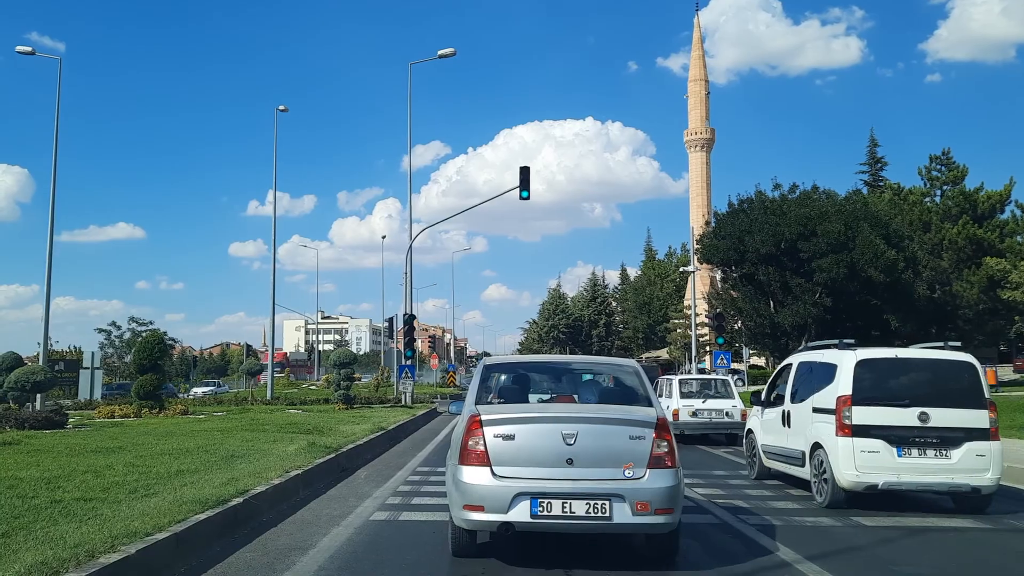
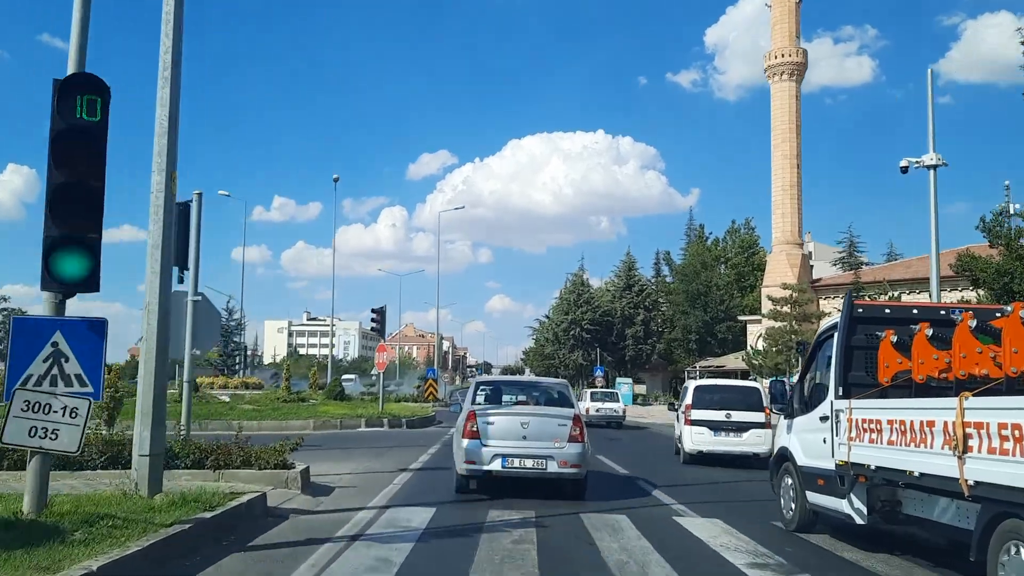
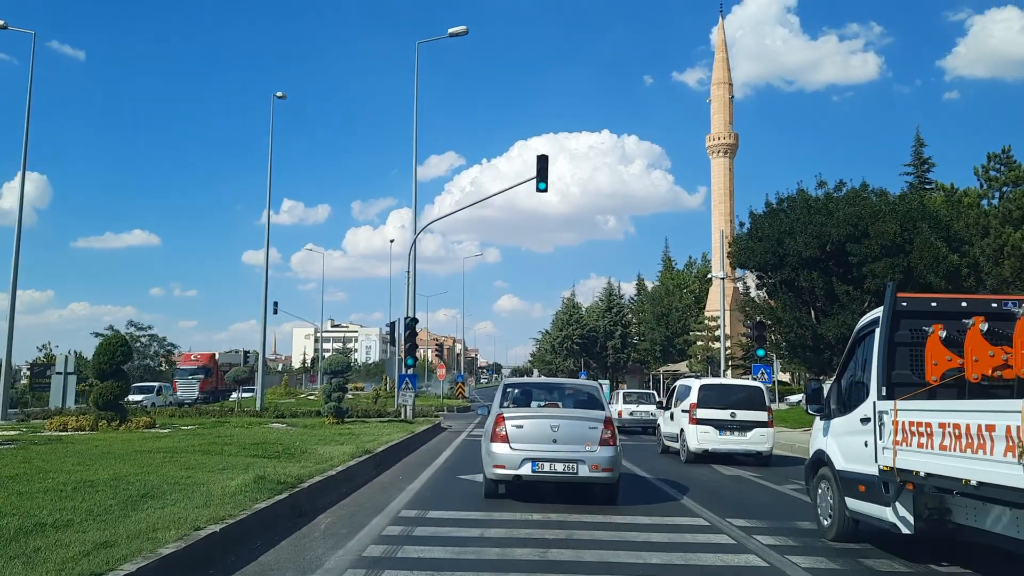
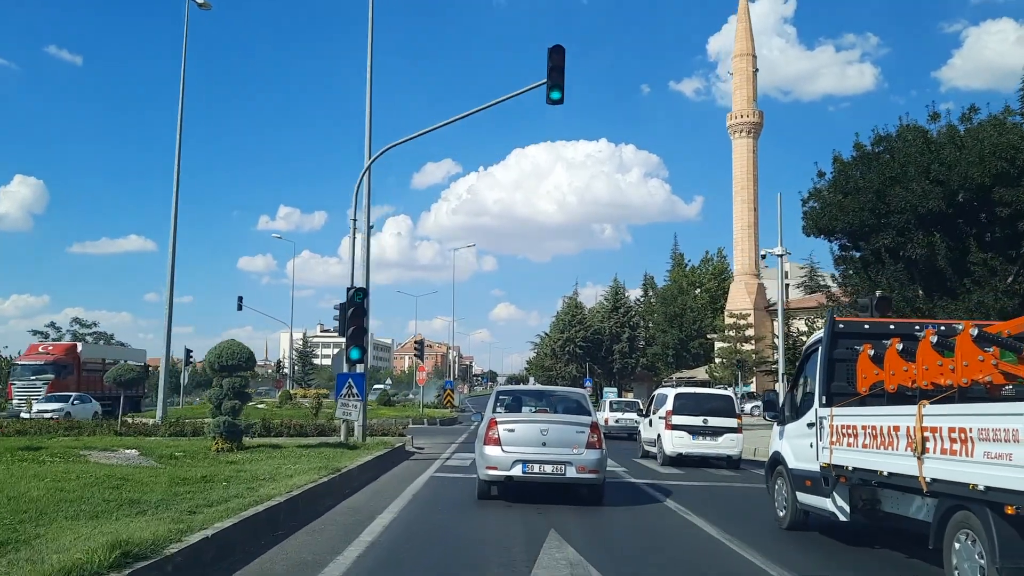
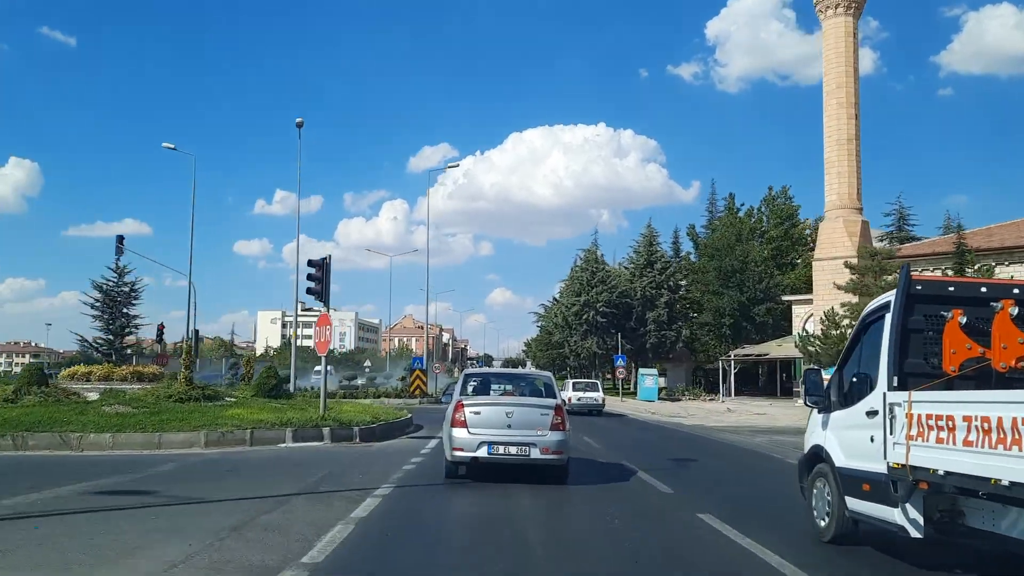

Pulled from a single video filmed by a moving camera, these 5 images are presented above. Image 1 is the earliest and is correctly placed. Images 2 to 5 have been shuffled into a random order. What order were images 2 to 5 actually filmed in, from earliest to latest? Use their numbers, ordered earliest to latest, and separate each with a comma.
3, 4, 2, 5
